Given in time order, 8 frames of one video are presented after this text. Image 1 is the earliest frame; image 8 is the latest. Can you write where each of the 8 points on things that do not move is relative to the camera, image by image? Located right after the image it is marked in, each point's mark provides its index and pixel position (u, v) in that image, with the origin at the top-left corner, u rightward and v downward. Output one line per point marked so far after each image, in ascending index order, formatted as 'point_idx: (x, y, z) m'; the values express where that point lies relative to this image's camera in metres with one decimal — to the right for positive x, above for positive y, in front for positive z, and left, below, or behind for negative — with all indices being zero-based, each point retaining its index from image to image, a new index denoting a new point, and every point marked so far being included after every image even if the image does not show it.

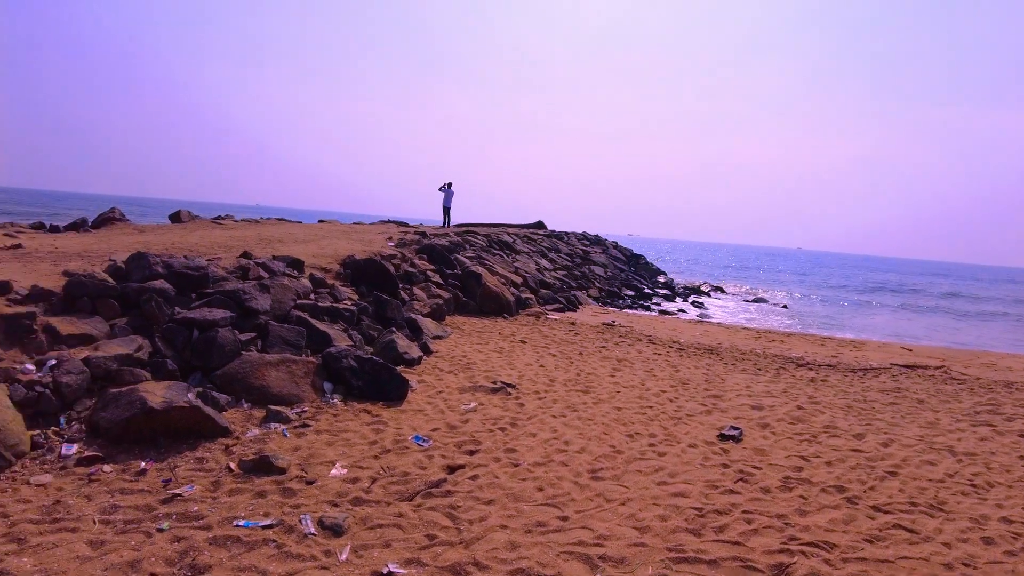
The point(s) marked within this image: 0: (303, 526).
0: (-1.1, -1.3, +3.5) m
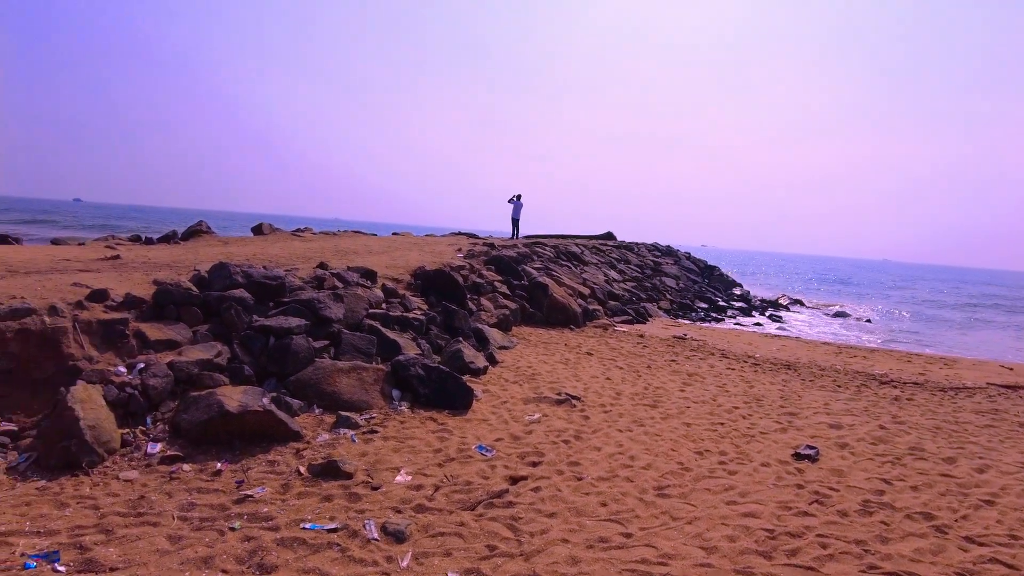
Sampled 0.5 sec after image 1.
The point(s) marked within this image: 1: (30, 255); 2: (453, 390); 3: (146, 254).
0: (-0.8, -1.3, +3.6) m
1: (-5.7, +0.4, +7.9) m
2: (-0.5, -0.9, +5.9) m
3: (-4.9, +0.4, +8.8) m
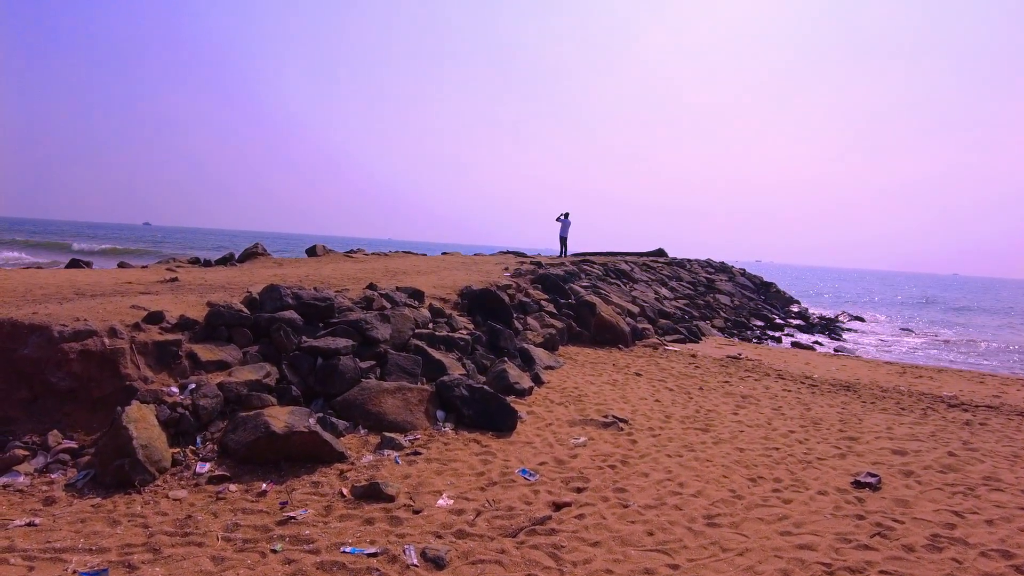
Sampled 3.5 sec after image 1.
0: (-0.6, -1.4, +3.5) m
1: (-5.2, +0.1, +8.2) m
2: (-0.1, -1.1, +5.9) m
3: (-4.3, +0.2, +9.1) m
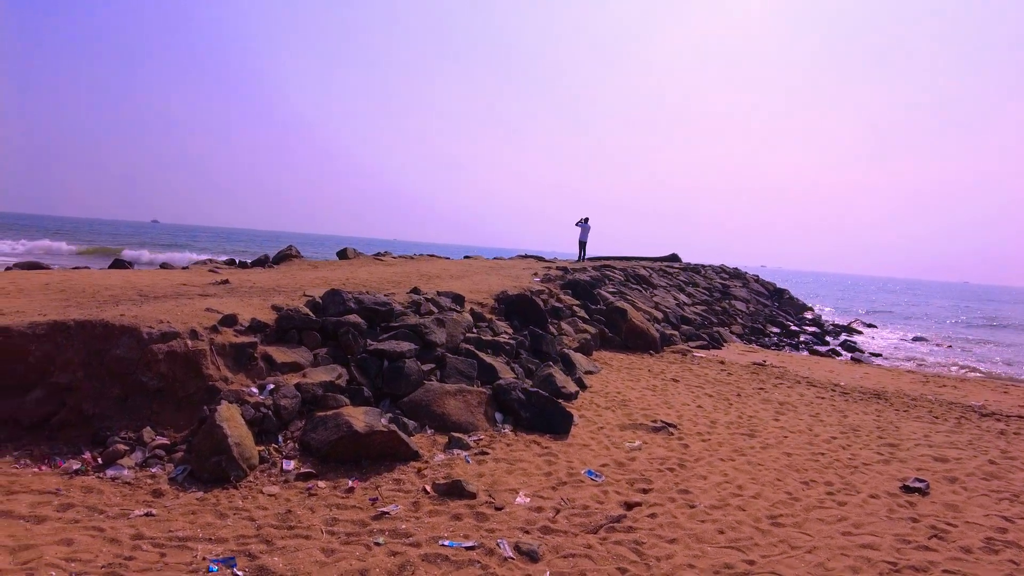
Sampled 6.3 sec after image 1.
0: (-0.1, -1.5, +3.8) m
1: (-4.6, +0.1, +8.5) m
2: (+0.4, -1.2, +6.1) m
3: (-3.7, +0.1, +9.3) m
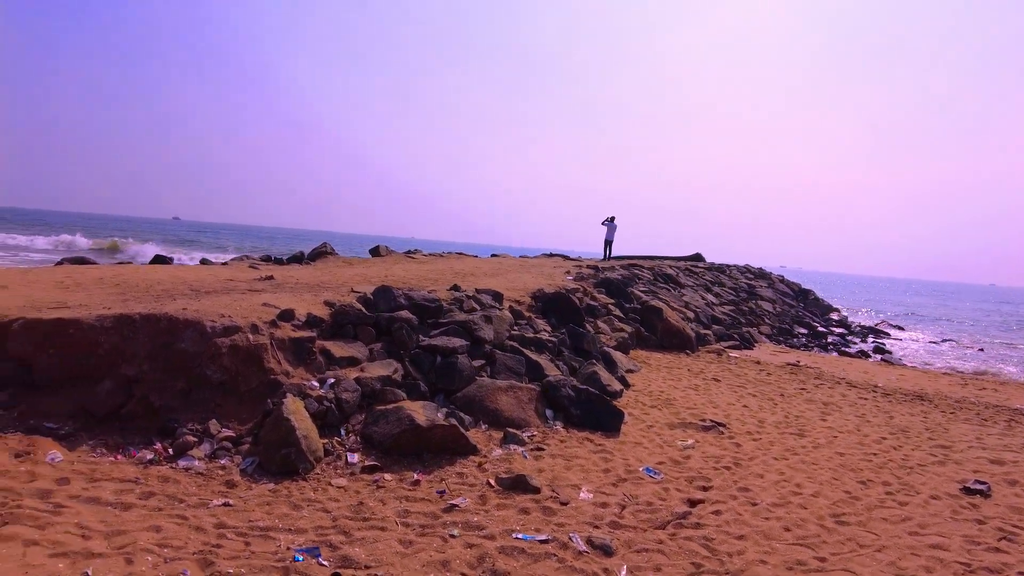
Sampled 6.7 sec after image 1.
0: (+0.4, -1.5, +3.8) m
1: (-4.1, +0.2, +8.6) m
2: (+0.9, -1.2, +6.2) m
3: (-3.1, +0.2, +9.5) m
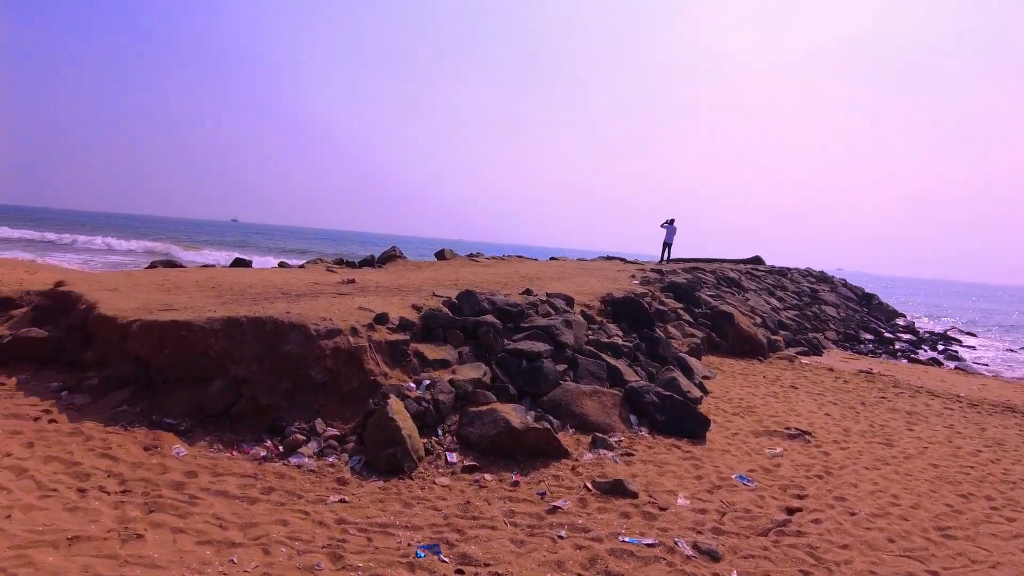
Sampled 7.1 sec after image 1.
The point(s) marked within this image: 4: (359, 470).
0: (+1.0, -1.5, +3.9) m
1: (-3.1, +0.1, +9.0) m
2: (+1.7, -1.2, +6.2) m
3: (-2.1, +0.1, +9.8) m
4: (-1.1, -1.3, +4.8) m
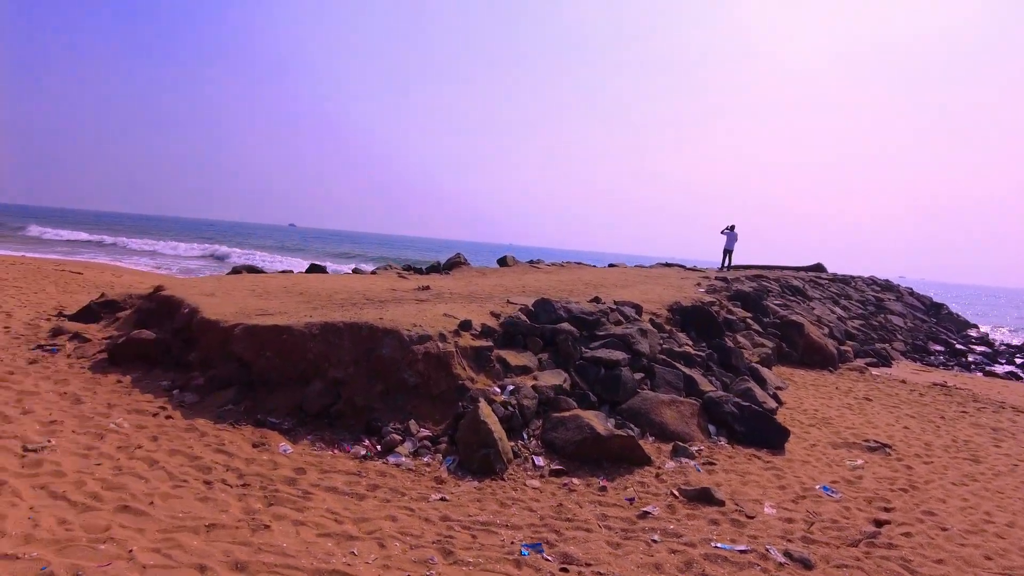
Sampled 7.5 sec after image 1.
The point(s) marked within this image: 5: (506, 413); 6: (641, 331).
0: (+1.6, -1.6, +4.0) m
1: (-2.1, +0.1, +9.4) m
2: (+2.4, -1.3, +6.2) m
3: (-1.0, 0.0, +10.1) m
4: (-0.4, -1.4, +5.0) m
5: (-0.1, -1.1, +5.5) m
6: (+1.5, -0.5, +7.5) m
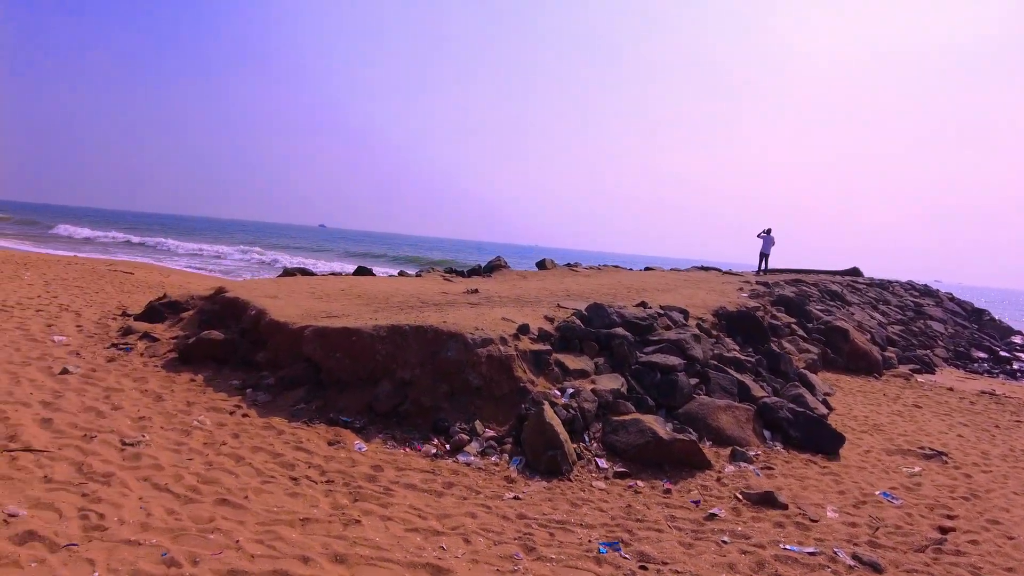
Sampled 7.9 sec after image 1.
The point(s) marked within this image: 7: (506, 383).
0: (+2.1, -1.7, +4.1) m
1: (-1.4, 0.0, +9.7) m
2: (+3.0, -1.4, +6.3) m
3: (-0.3, 0.0, +10.3) m
4: (+0.1, -1.4, +5.2) m
5: (+0.5, -1.1, +5.7) m
6: (+2.1, -0.6, +7.6) m
7: (-0.1, -0.9, +6.0) m
